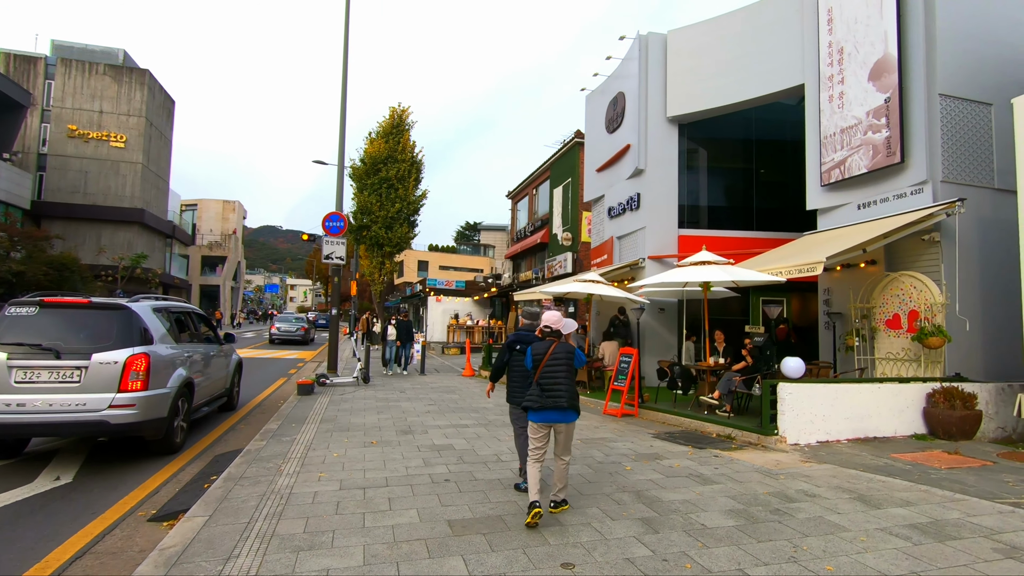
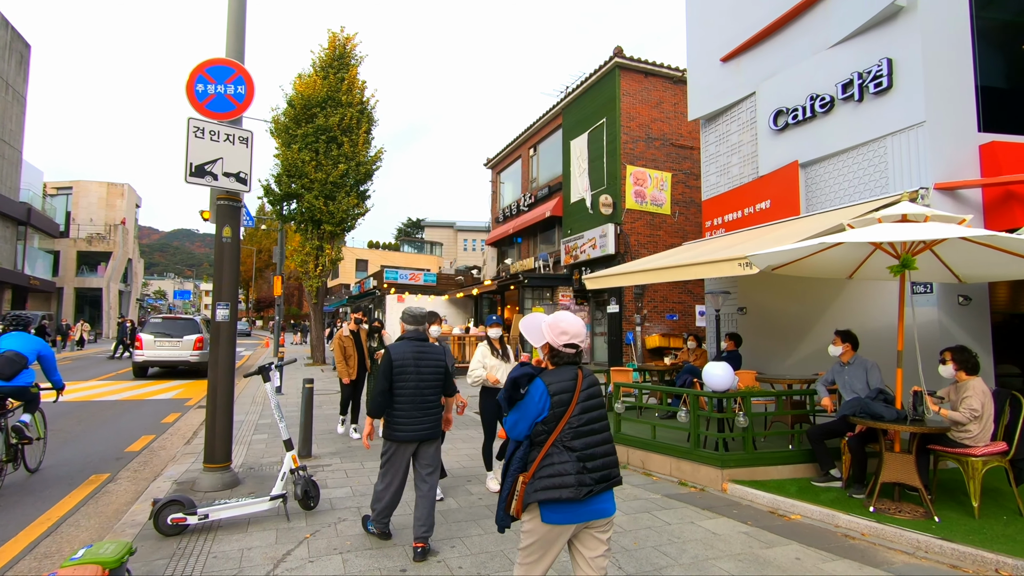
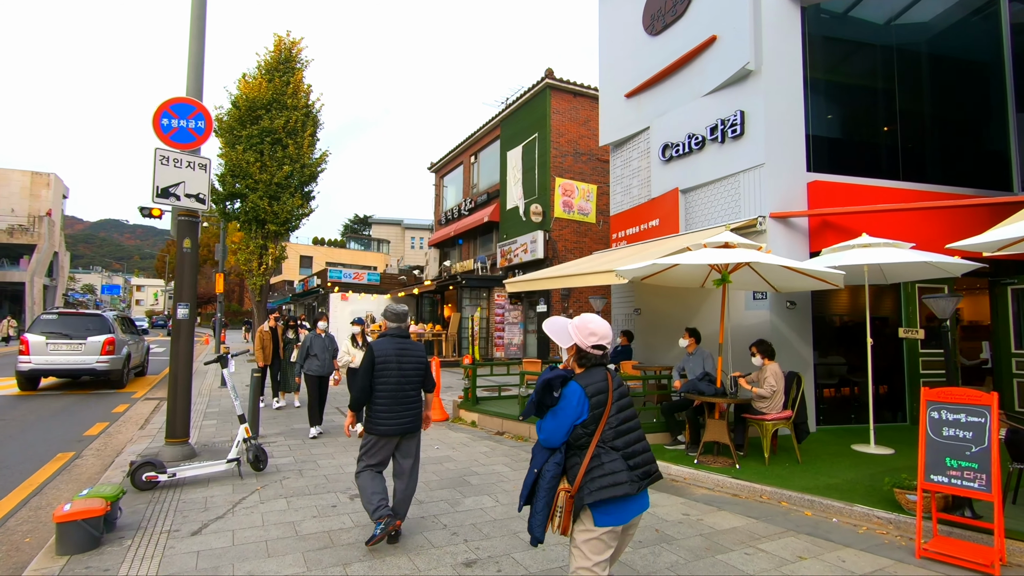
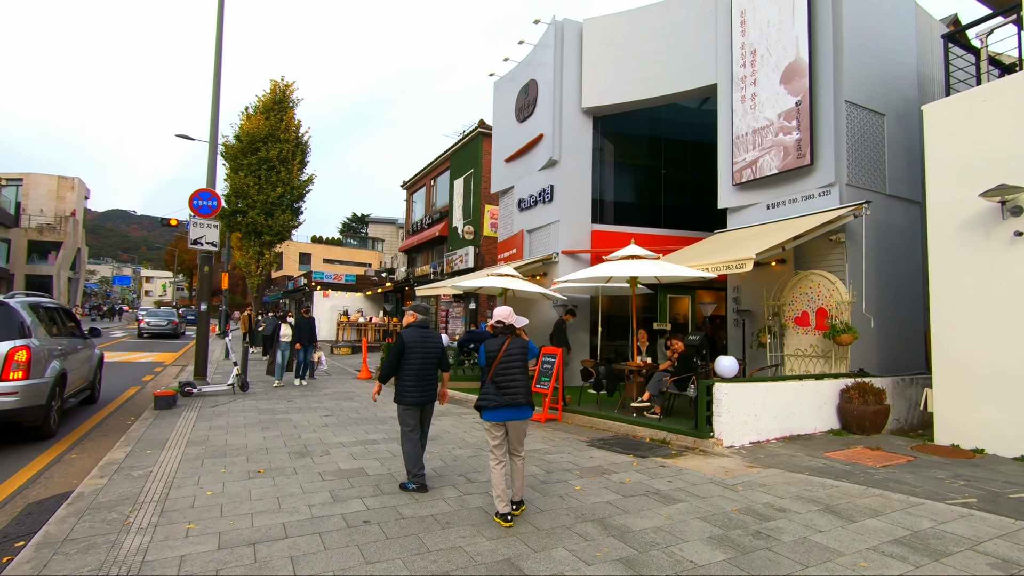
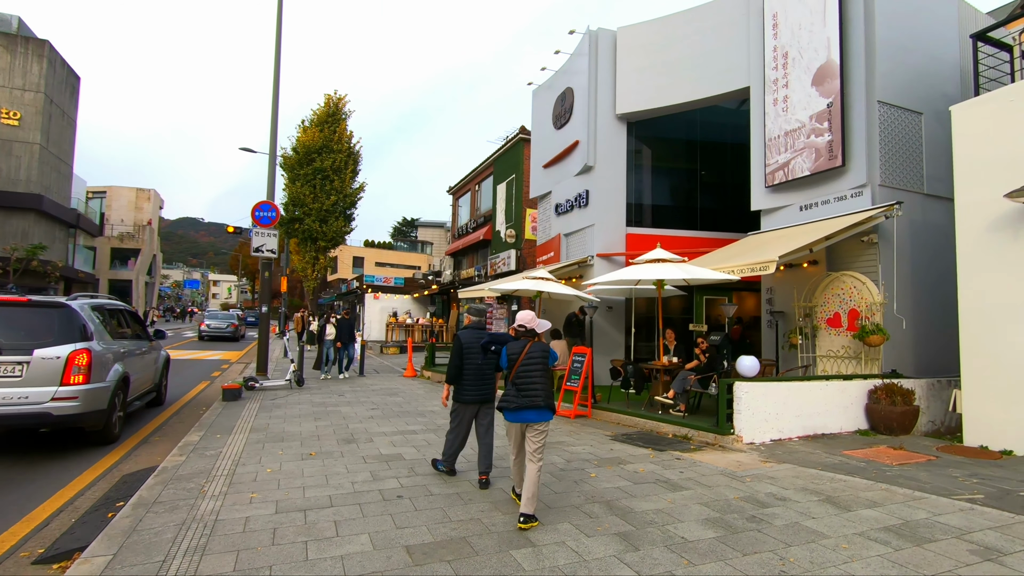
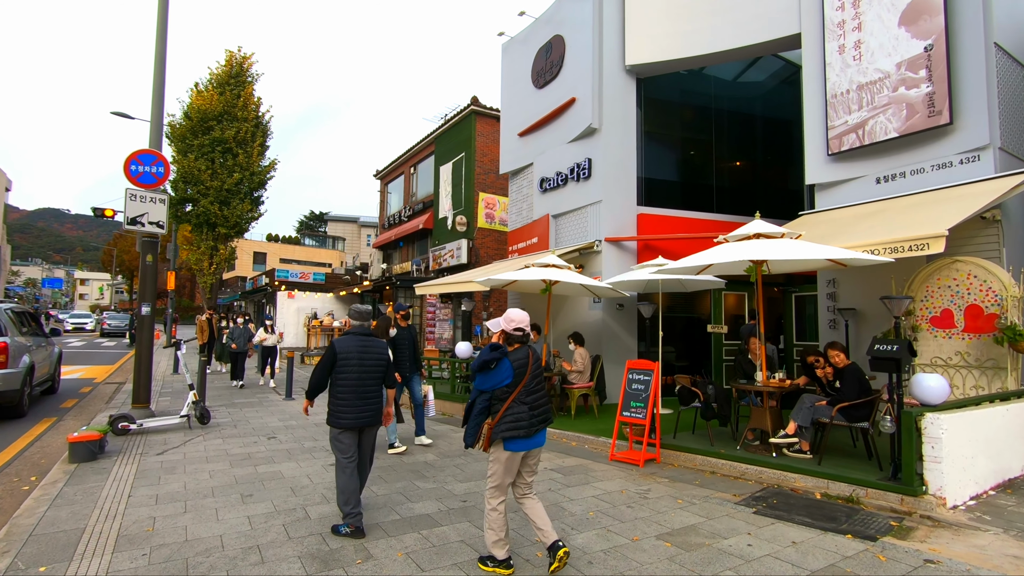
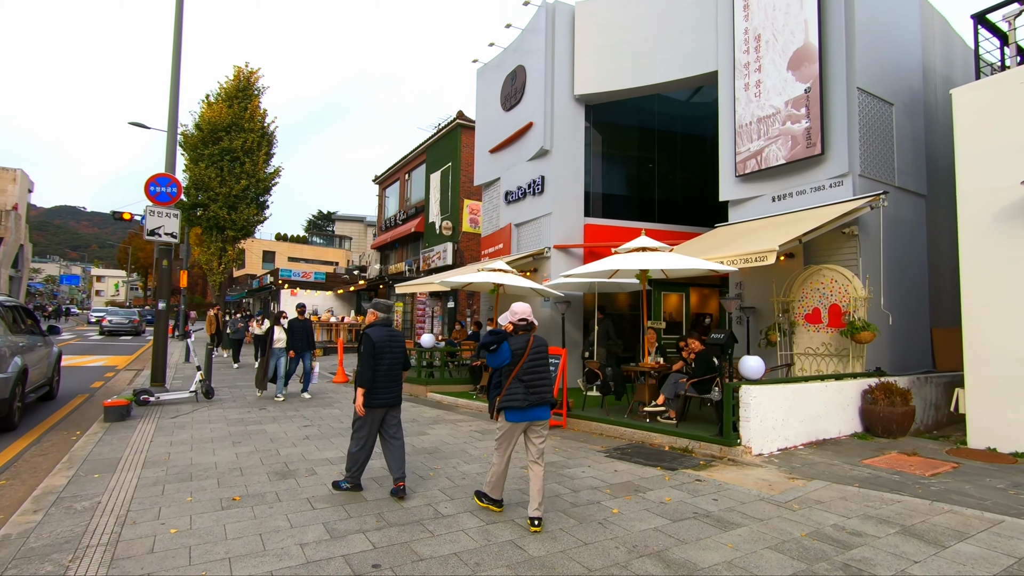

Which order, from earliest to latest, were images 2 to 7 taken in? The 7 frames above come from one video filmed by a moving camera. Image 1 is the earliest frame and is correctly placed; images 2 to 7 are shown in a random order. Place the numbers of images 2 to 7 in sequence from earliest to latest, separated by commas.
5, 4, 7, 6, 3, 2
